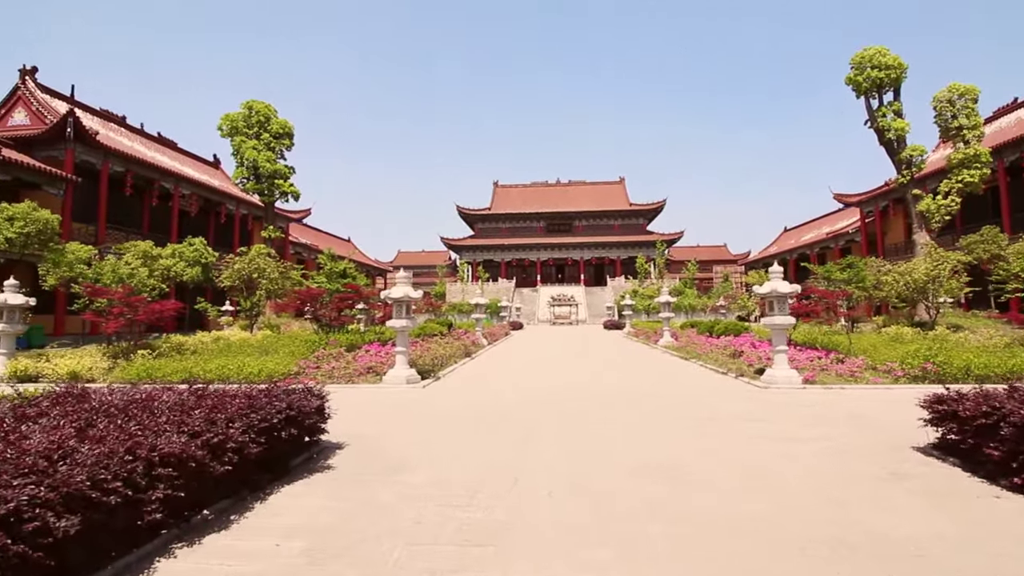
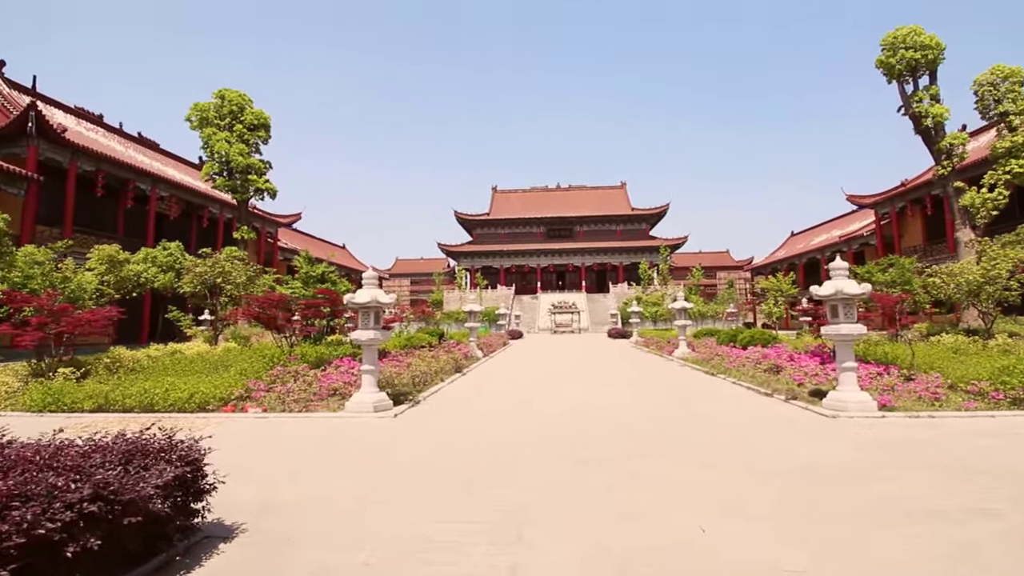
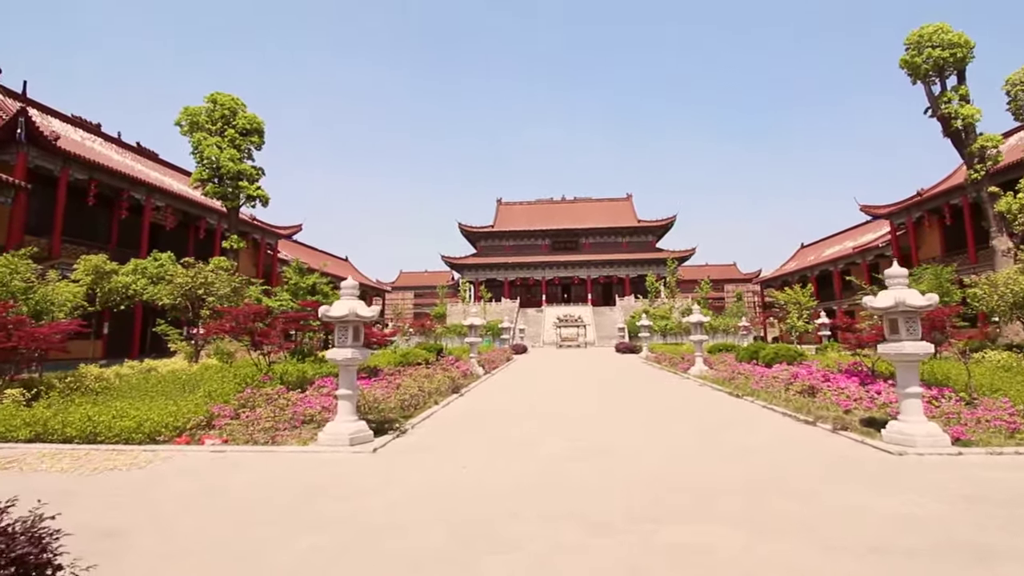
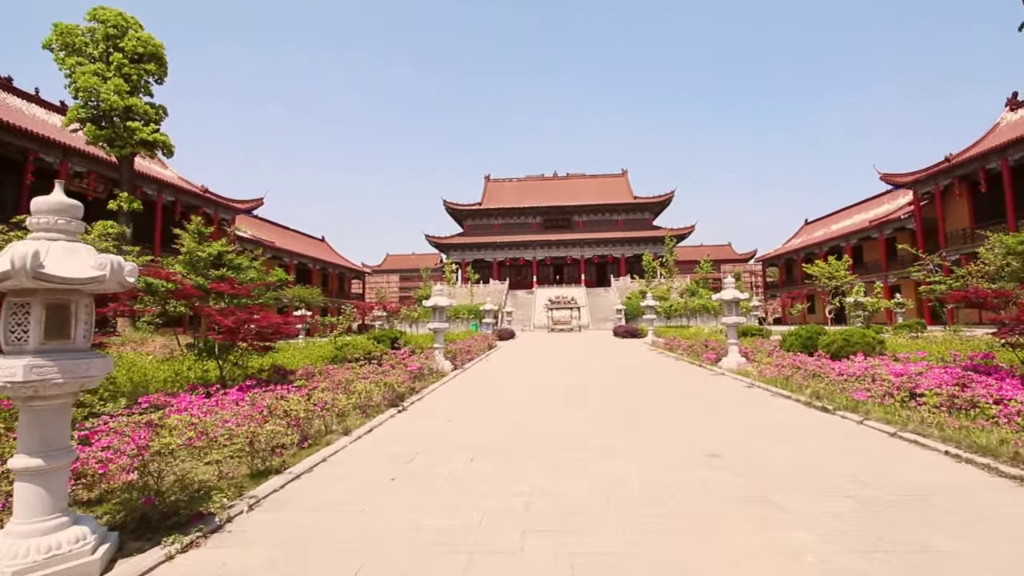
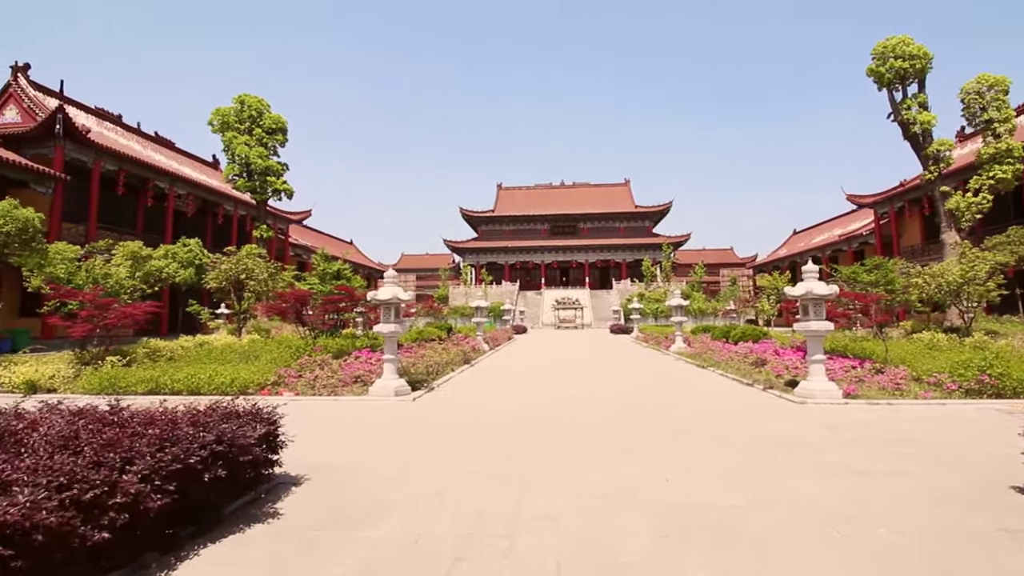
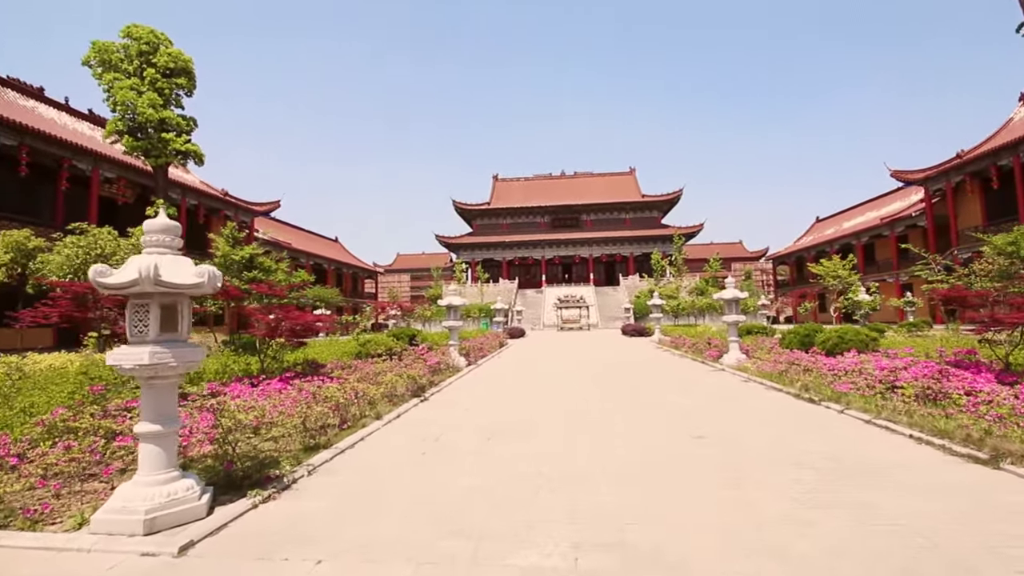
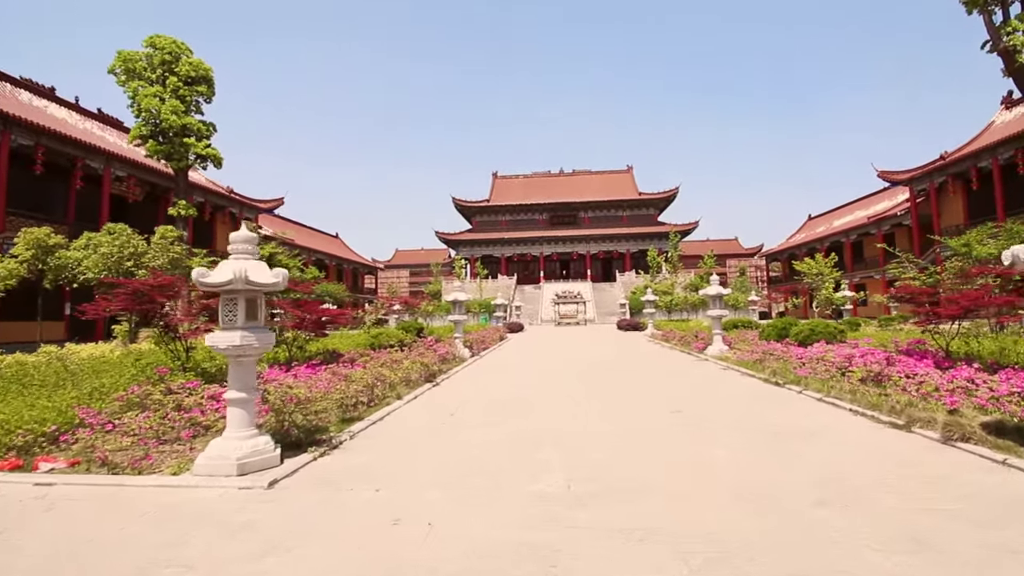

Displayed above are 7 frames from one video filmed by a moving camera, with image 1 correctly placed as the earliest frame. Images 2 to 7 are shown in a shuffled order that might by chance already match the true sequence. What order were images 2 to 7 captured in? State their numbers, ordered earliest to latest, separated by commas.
5, 2, 3, 7, 6, 4
